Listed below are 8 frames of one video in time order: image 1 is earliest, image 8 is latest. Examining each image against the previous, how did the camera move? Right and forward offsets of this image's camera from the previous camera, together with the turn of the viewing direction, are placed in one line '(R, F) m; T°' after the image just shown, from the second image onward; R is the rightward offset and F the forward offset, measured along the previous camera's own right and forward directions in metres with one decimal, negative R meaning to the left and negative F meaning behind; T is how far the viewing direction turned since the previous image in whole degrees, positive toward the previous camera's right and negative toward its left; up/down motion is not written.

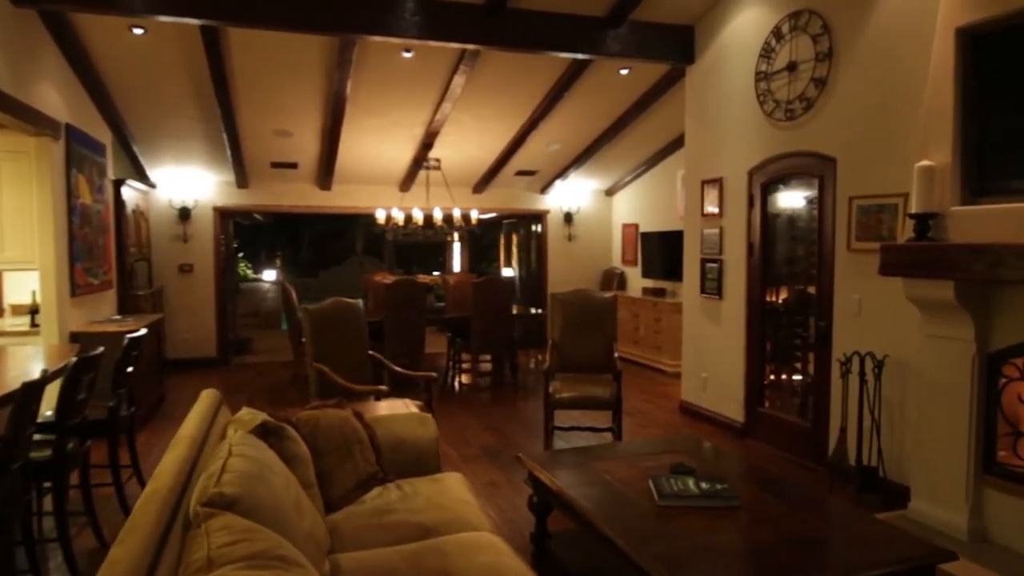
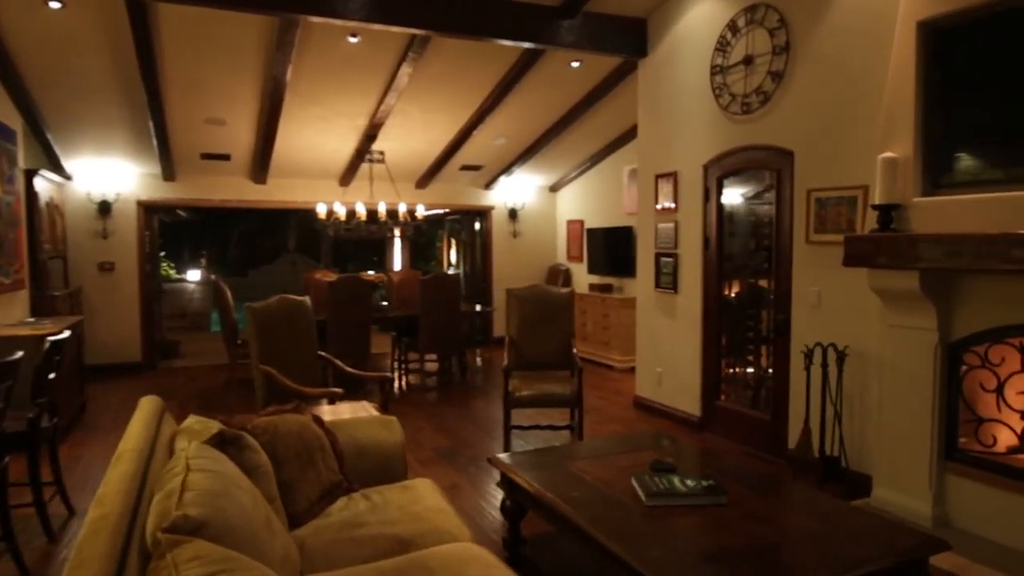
(-0.2, +0.2) m; +6°
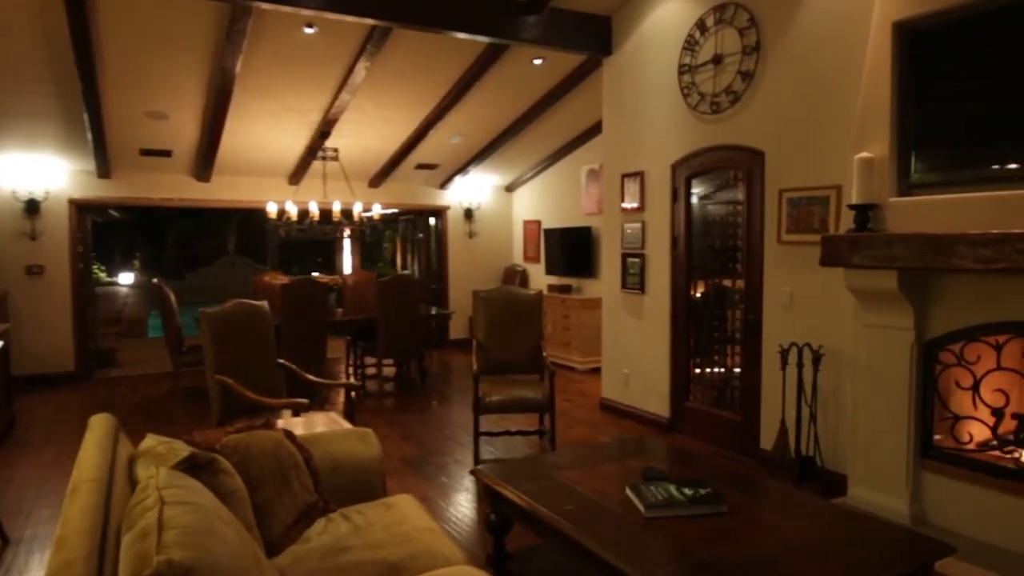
(-0.2, +0.2) m; +5°
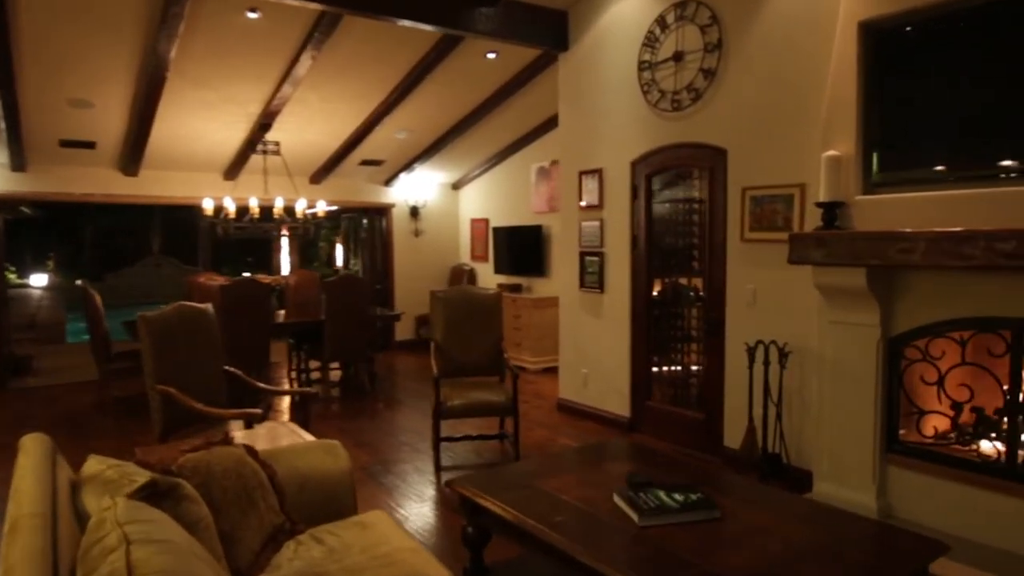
(-0.2, +0.2) m; +5°
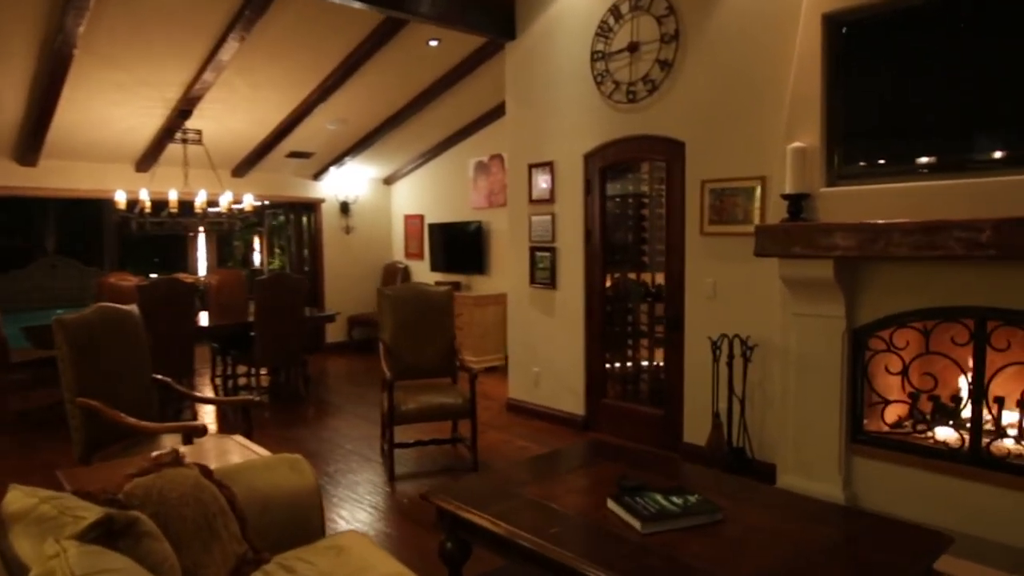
(-0.2, +0.2) m; +7°
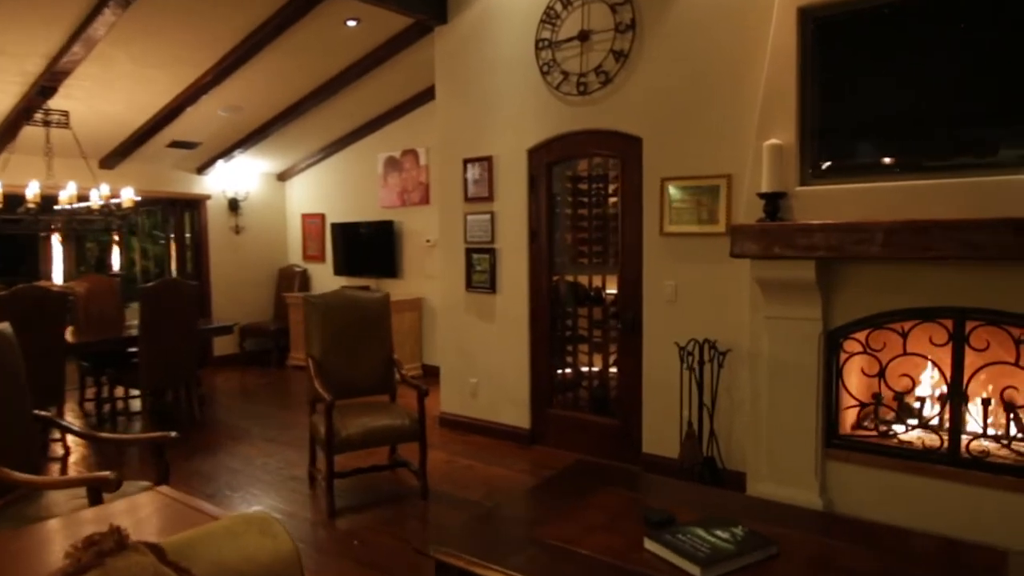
(-0.4, +0.4) m; +10°
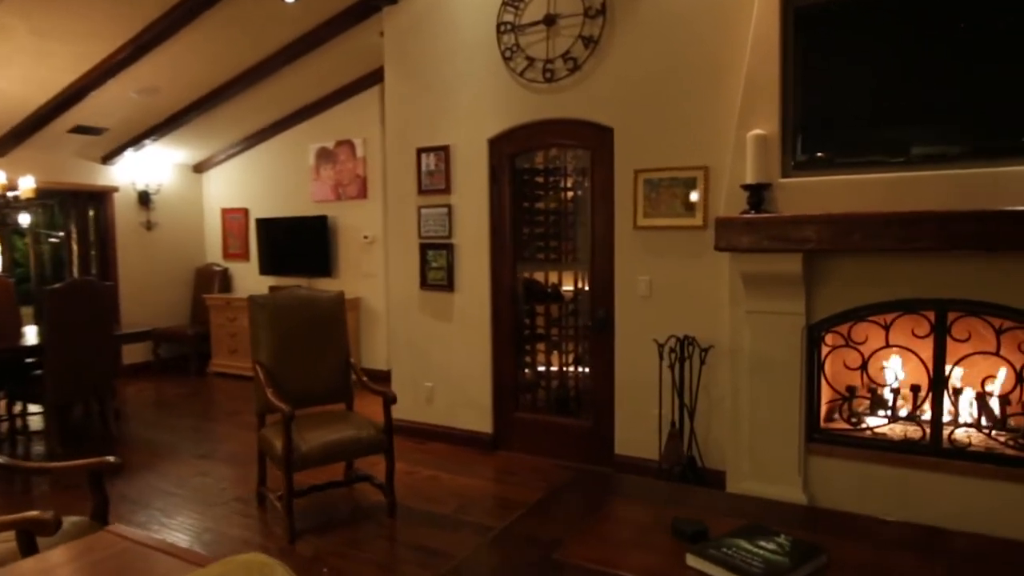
(-0.3, +0.3) m; +7°
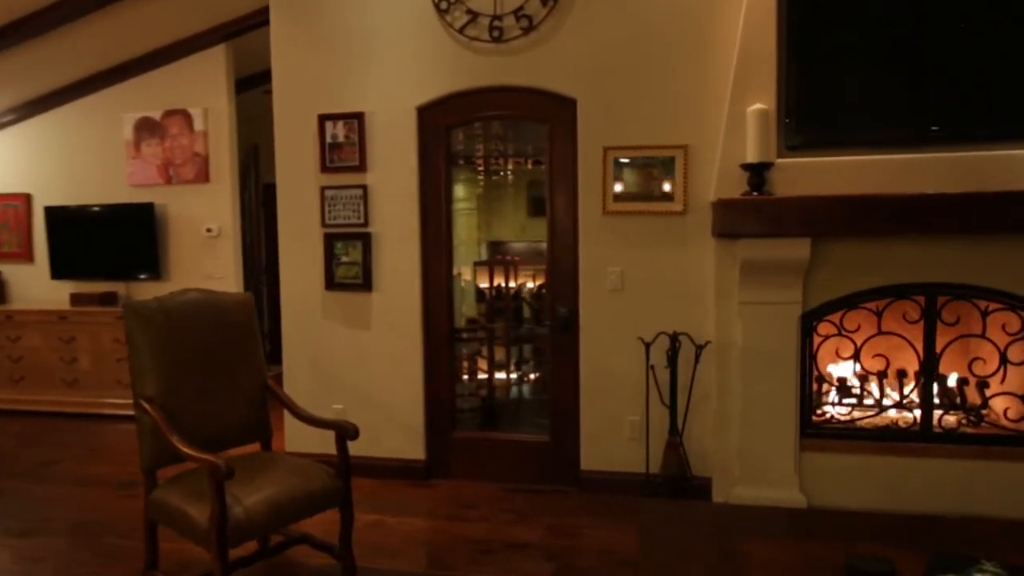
(-0.8, +0.8) m; +18°
